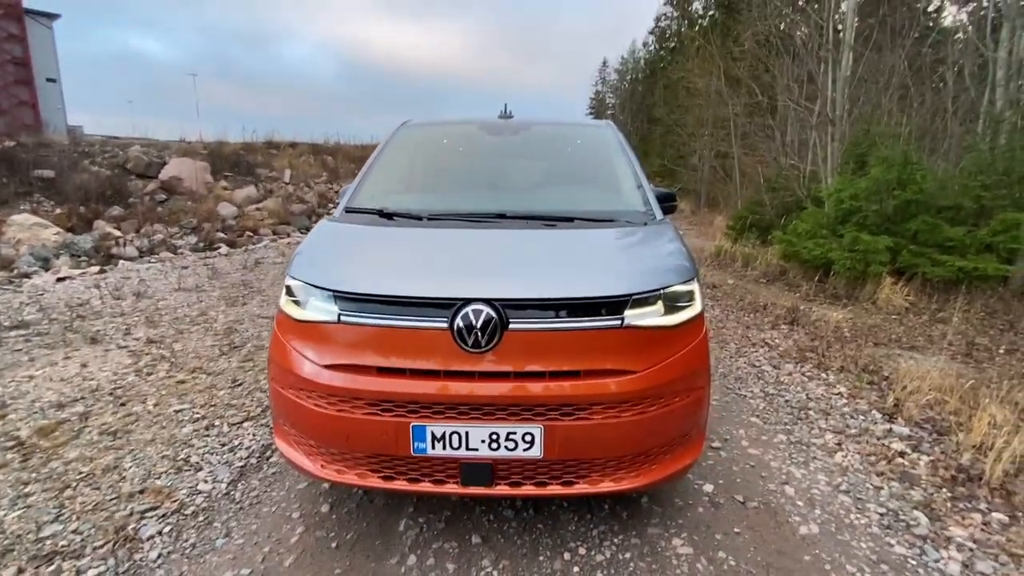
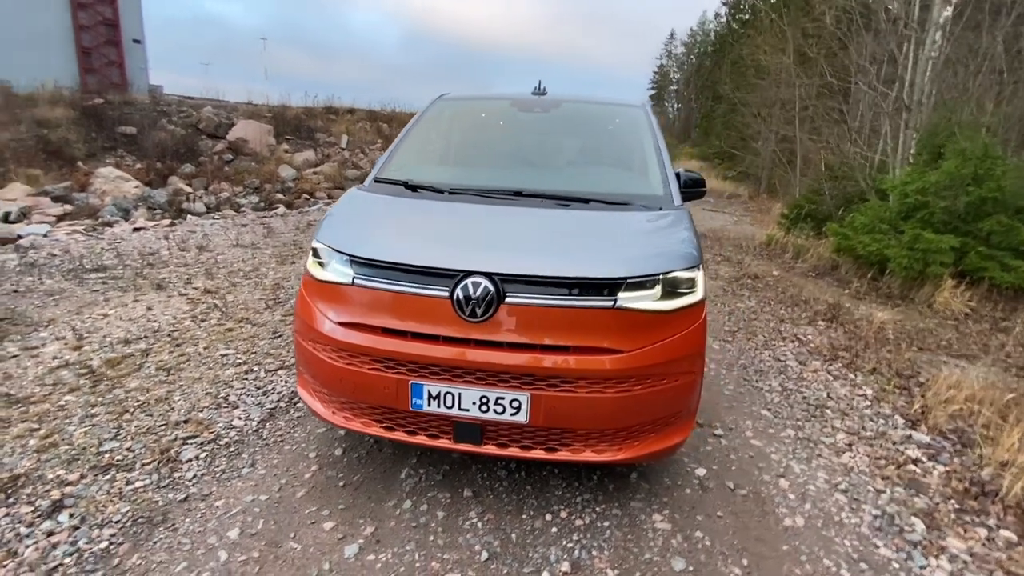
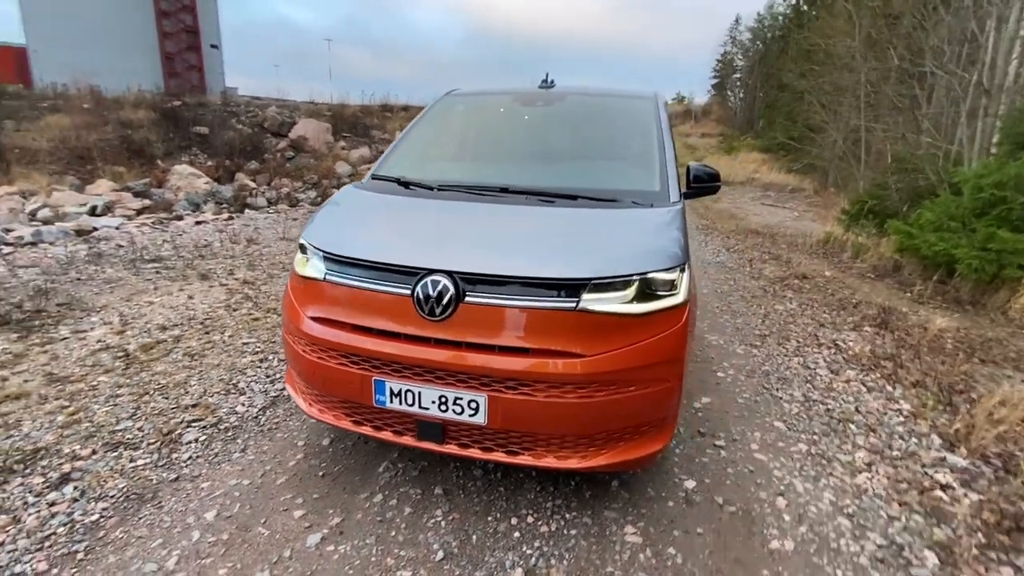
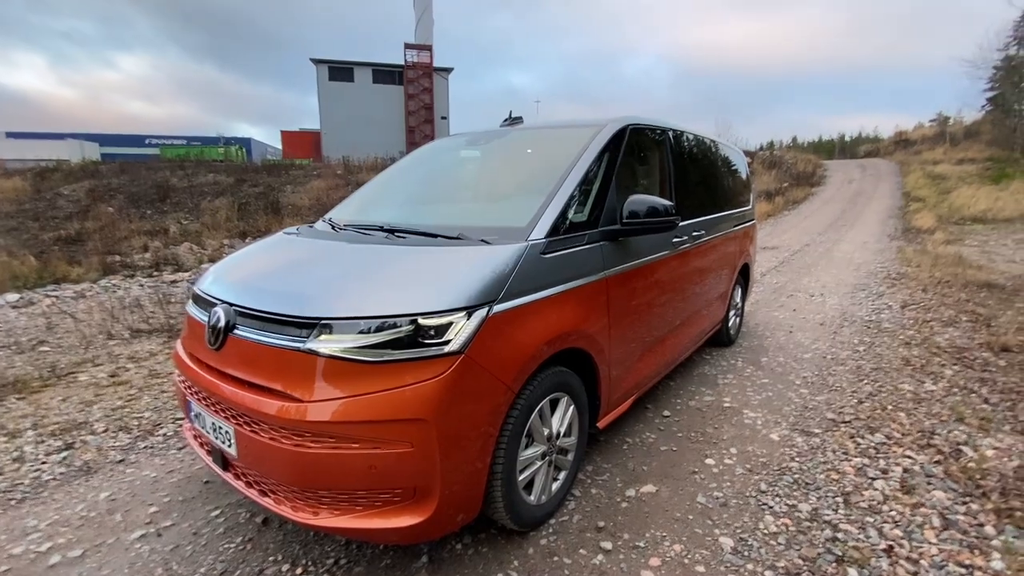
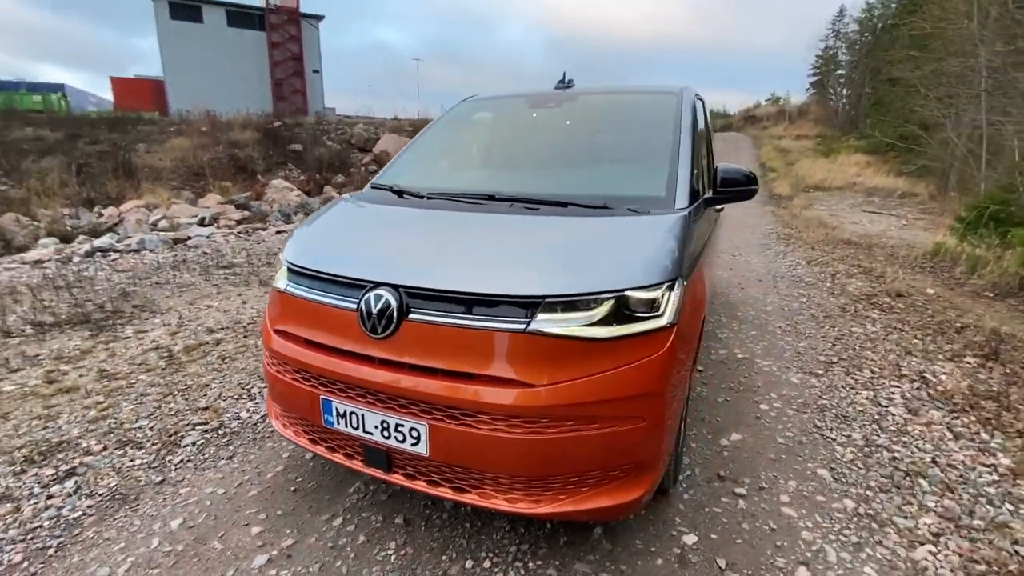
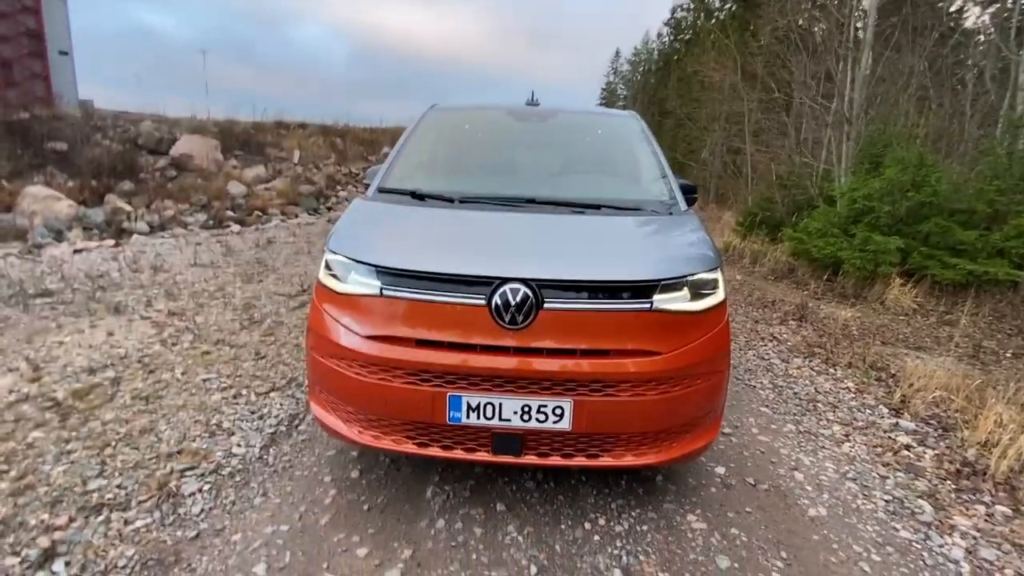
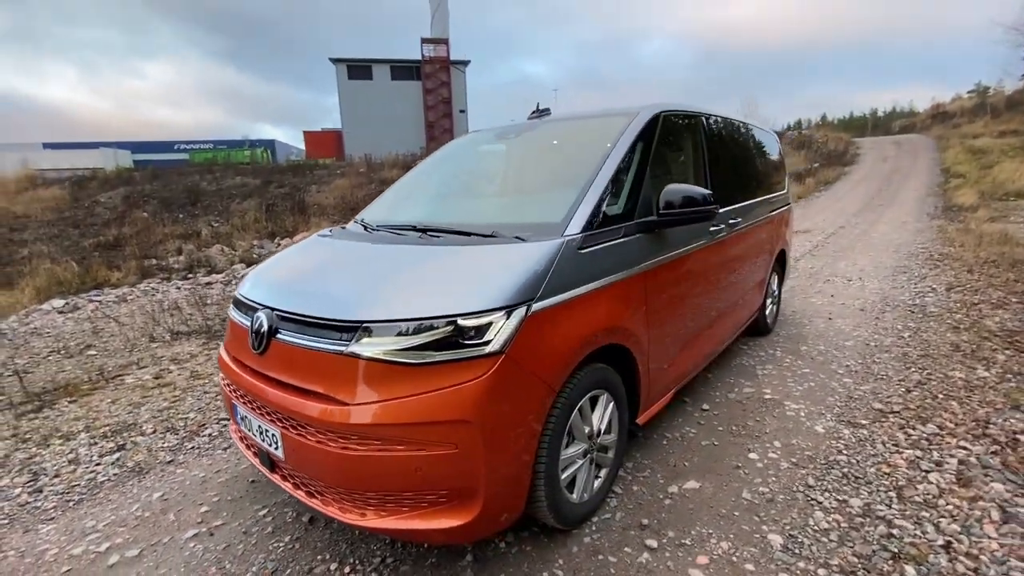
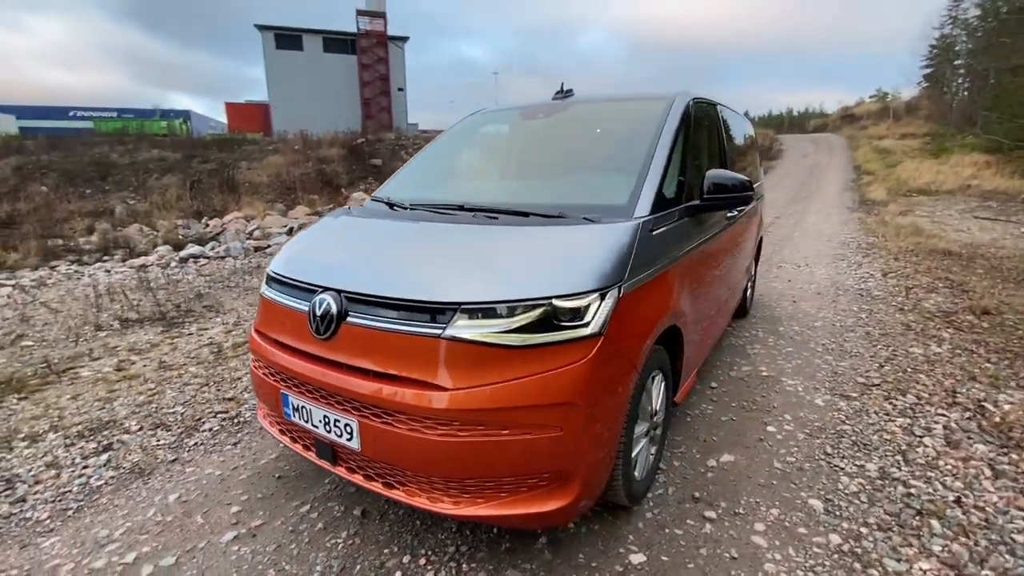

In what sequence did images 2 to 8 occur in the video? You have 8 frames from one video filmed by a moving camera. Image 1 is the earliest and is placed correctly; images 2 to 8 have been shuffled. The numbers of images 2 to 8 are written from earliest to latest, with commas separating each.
6, 2, 3, 5, 8, 7, 4
